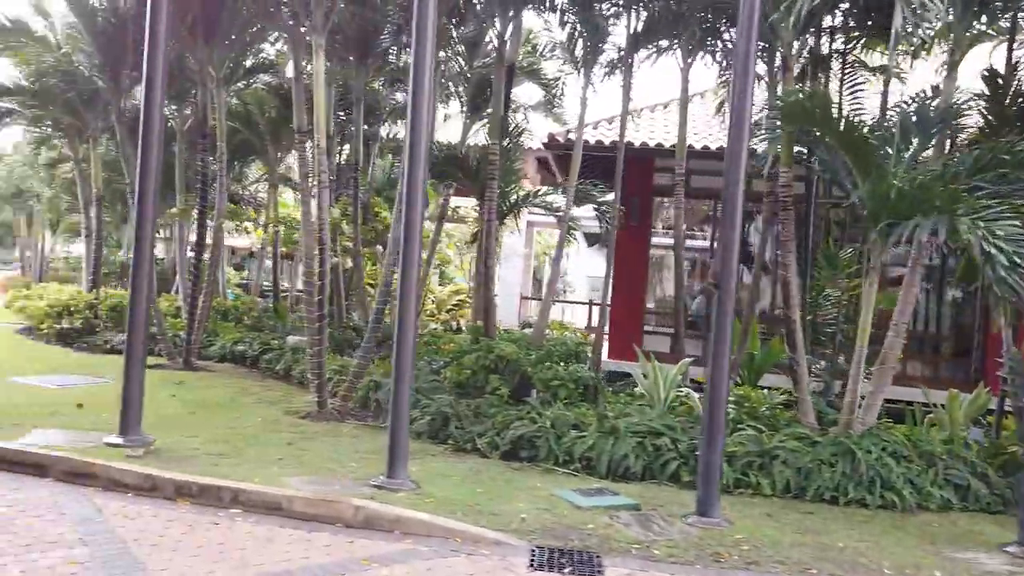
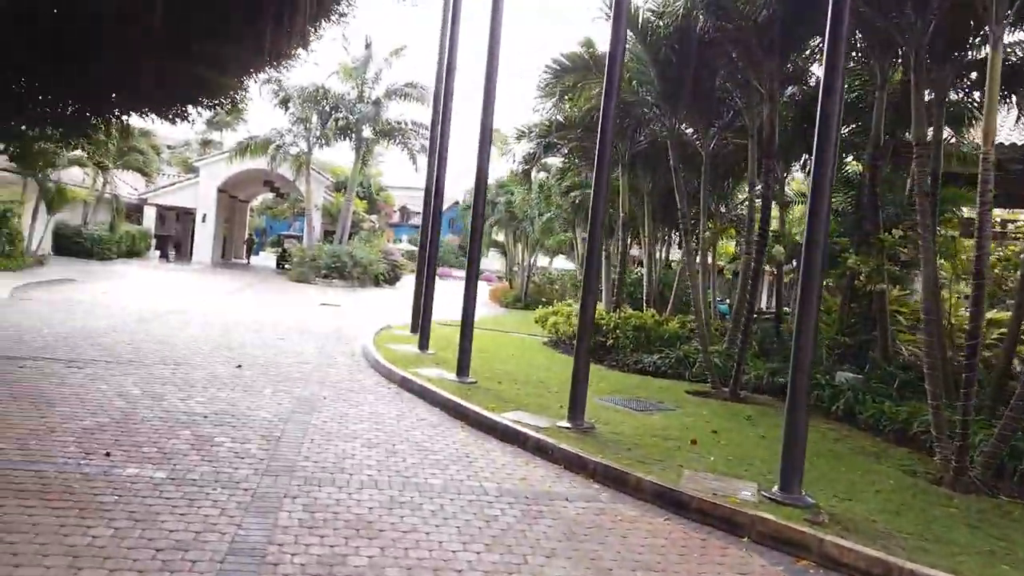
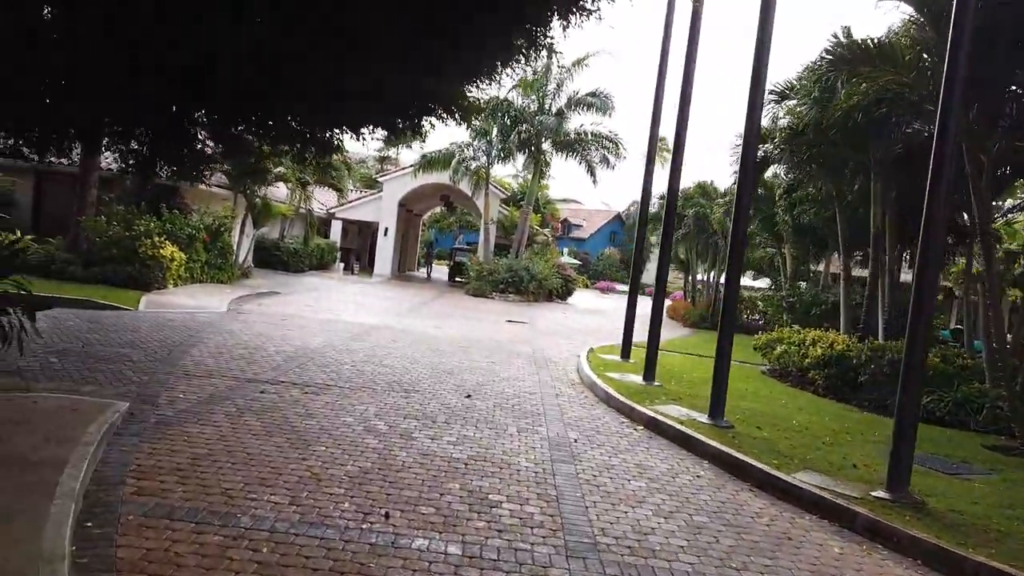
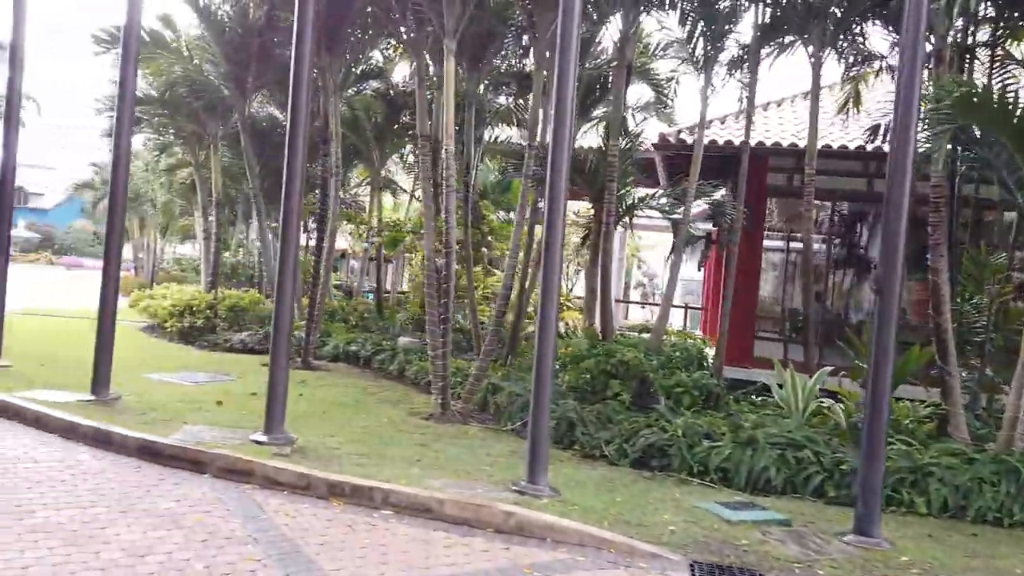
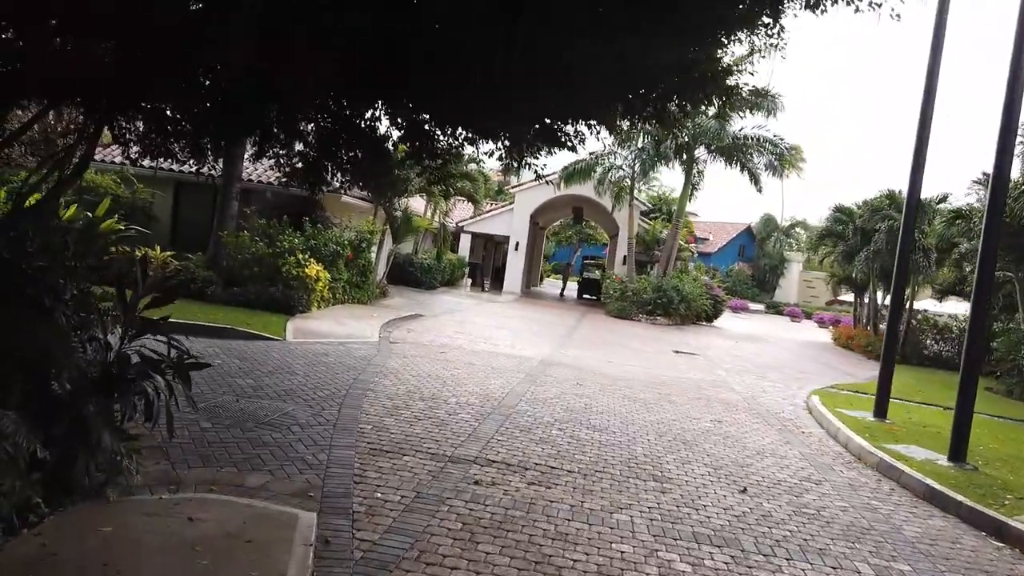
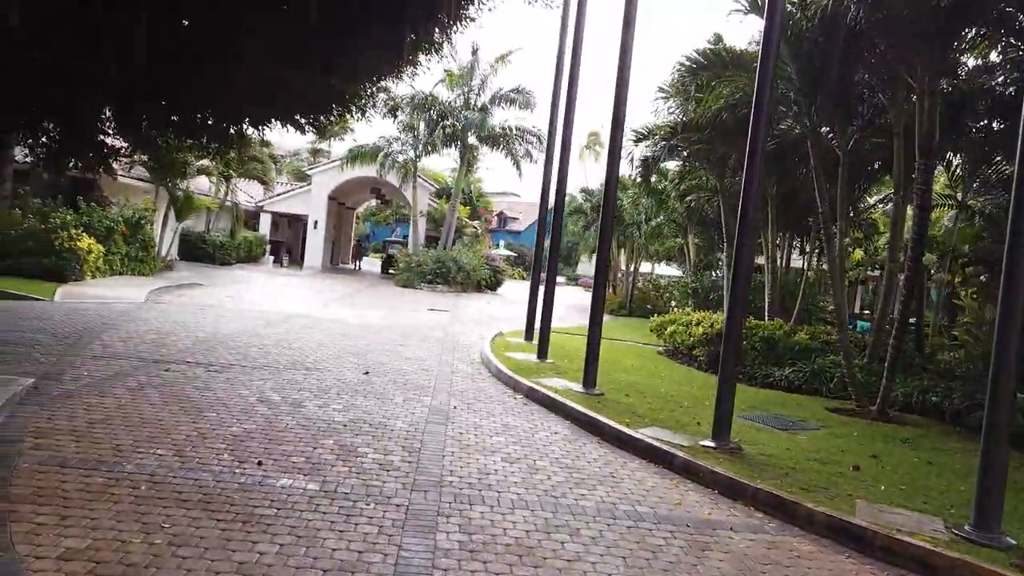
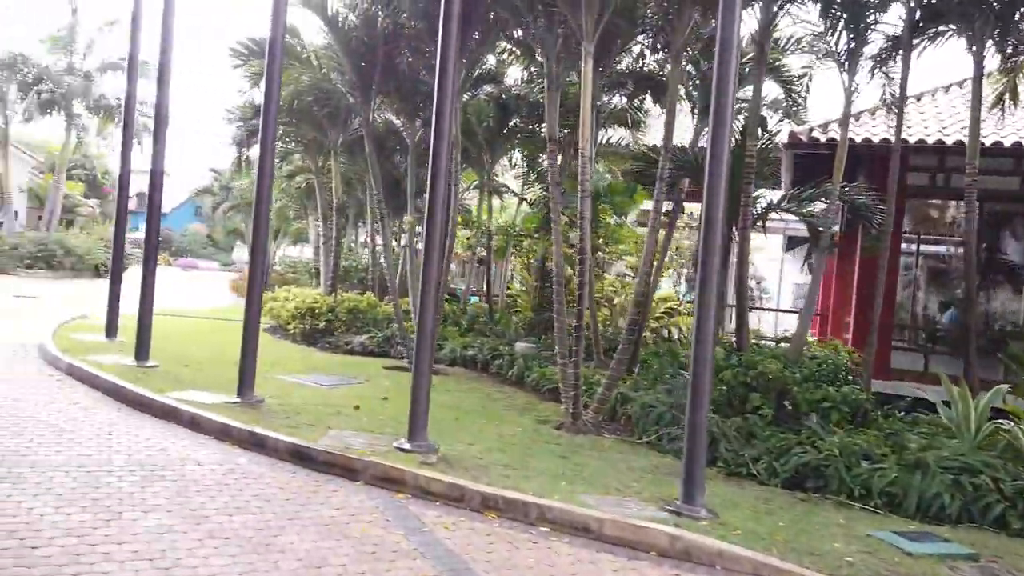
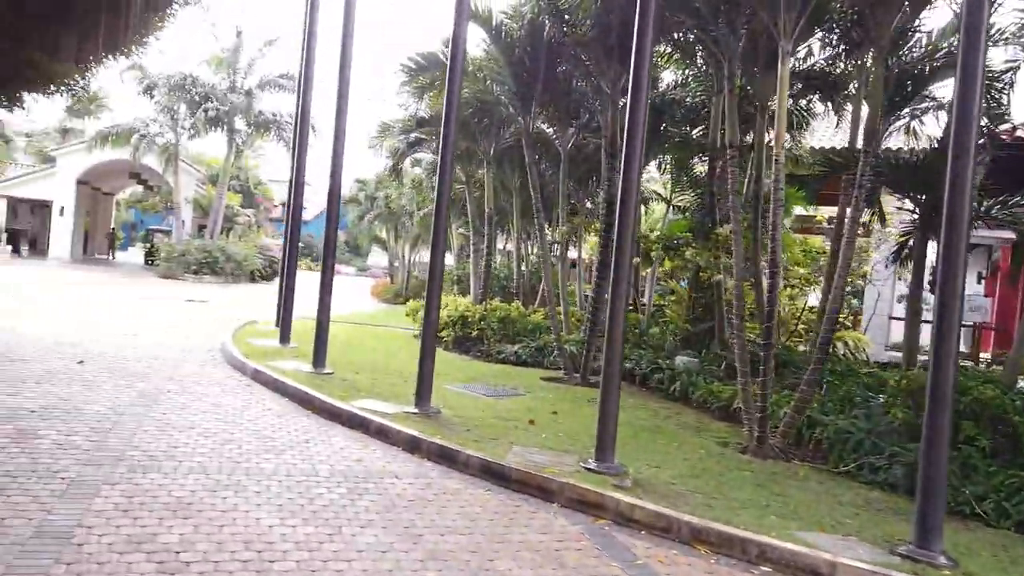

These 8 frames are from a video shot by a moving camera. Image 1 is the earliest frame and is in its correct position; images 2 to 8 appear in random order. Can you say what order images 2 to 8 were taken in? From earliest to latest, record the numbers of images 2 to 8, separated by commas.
4, 7, 8, 2, 6, 3, 5
